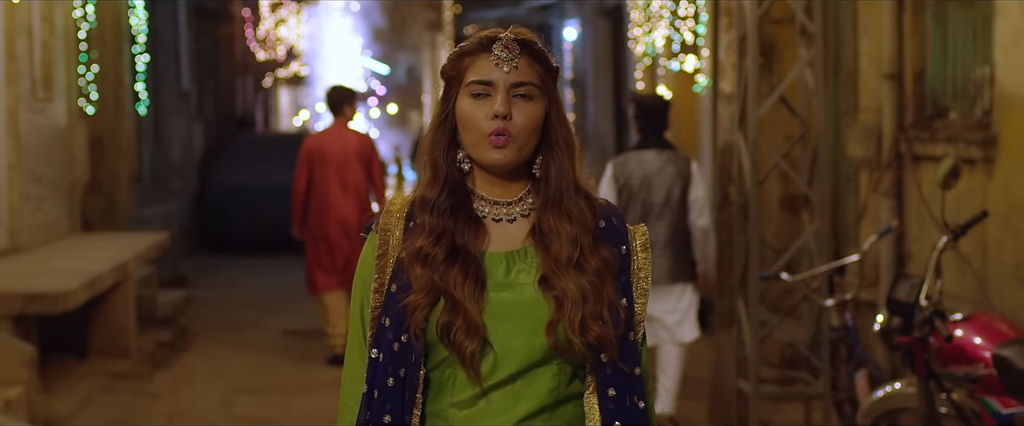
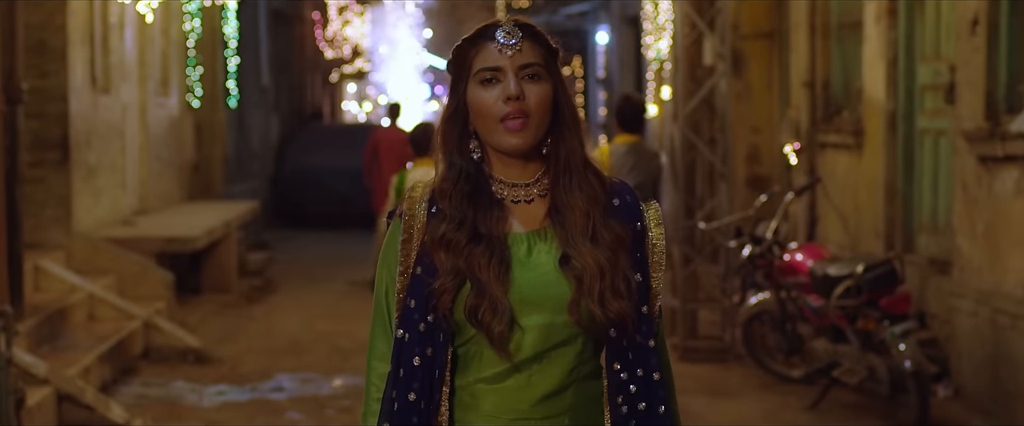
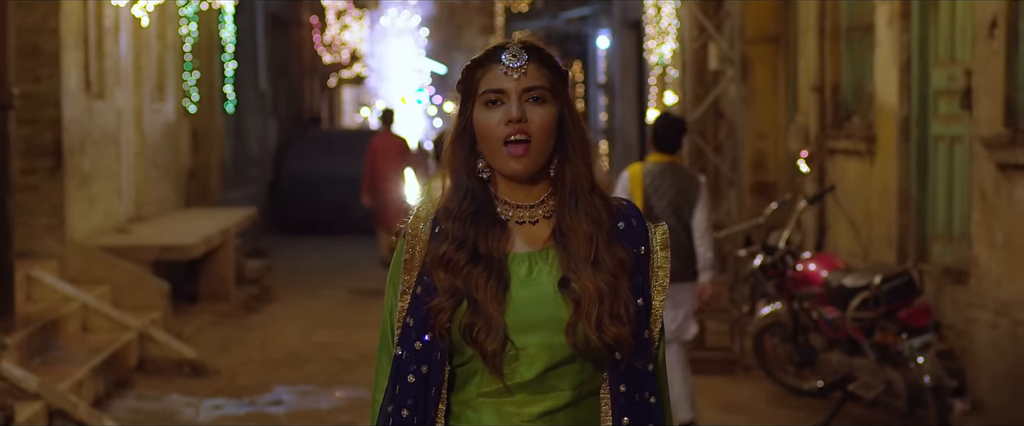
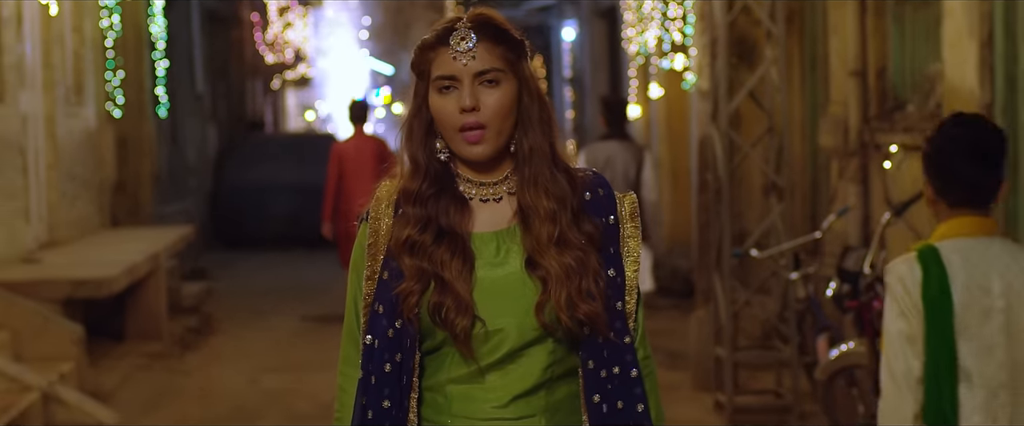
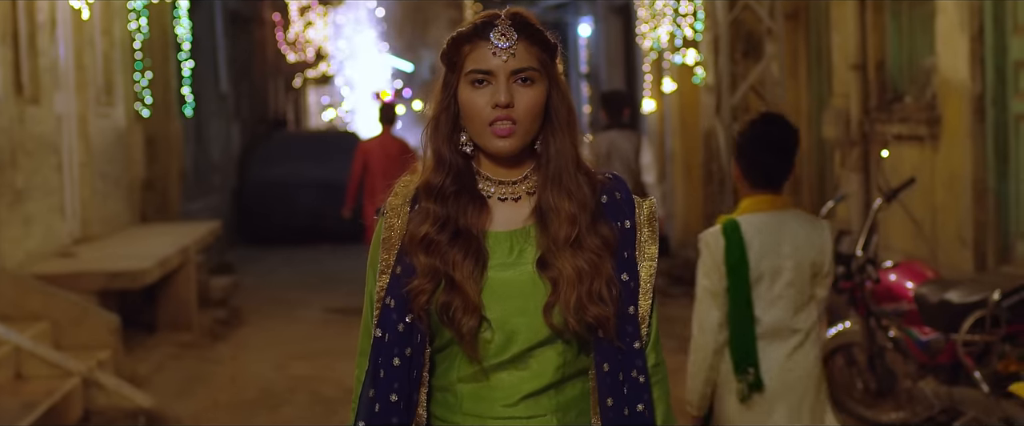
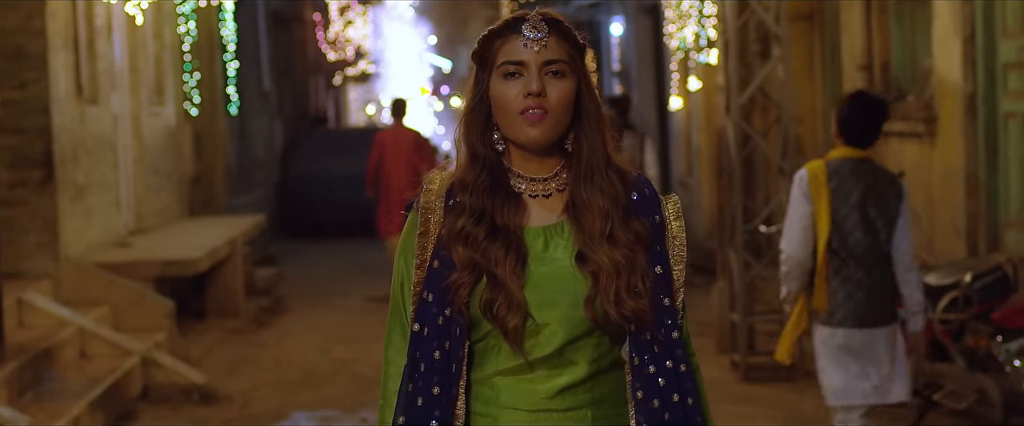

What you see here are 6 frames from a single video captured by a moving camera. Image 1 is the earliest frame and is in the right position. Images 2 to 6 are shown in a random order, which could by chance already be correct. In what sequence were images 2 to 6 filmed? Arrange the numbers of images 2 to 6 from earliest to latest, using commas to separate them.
4, 5, 6, 3, 2
